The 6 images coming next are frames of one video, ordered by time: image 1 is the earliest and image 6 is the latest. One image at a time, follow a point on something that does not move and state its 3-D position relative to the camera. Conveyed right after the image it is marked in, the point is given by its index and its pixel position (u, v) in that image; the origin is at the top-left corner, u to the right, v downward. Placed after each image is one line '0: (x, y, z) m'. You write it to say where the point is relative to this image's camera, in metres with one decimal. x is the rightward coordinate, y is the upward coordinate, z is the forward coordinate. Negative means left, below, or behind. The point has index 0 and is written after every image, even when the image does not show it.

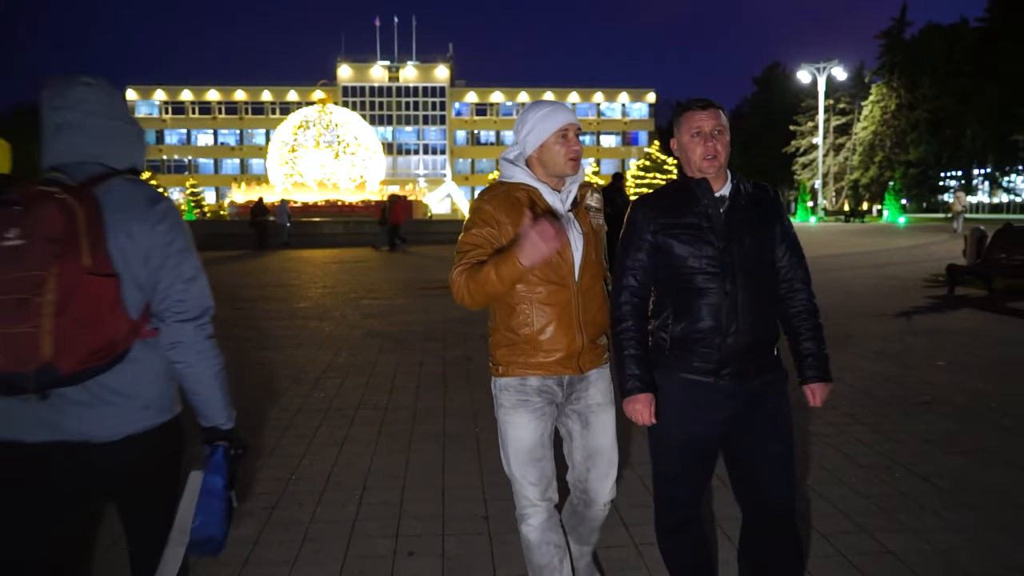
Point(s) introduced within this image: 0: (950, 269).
0: (+7.1, +0.3, +14.4) m
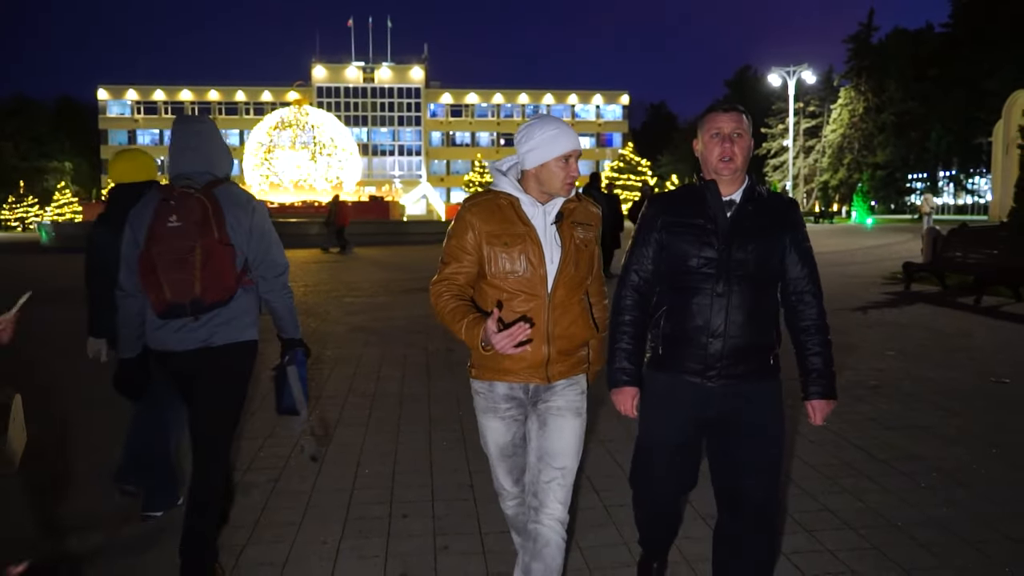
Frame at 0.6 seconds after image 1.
0: (+6.7, +0.4, +15.1) m
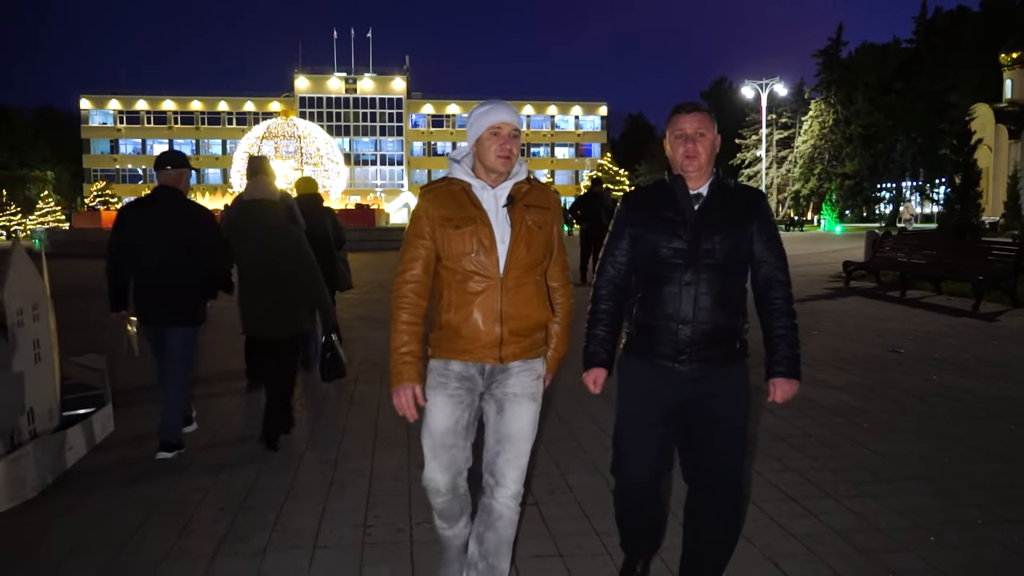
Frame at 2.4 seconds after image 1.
0: (+6.4, +0.4, +16.9) m
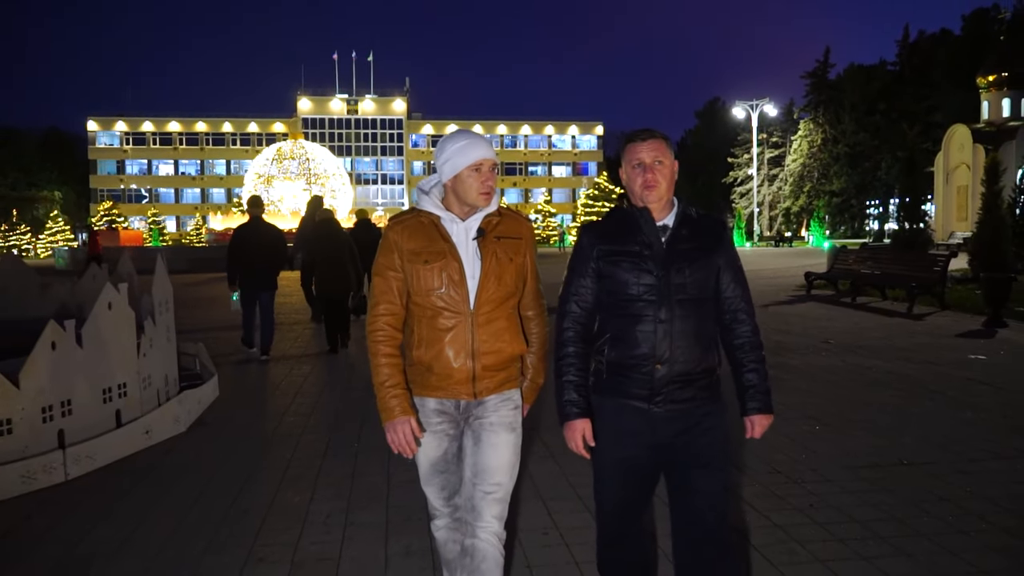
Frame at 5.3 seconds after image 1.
0: (+6.4, +0.3, +19.2) m
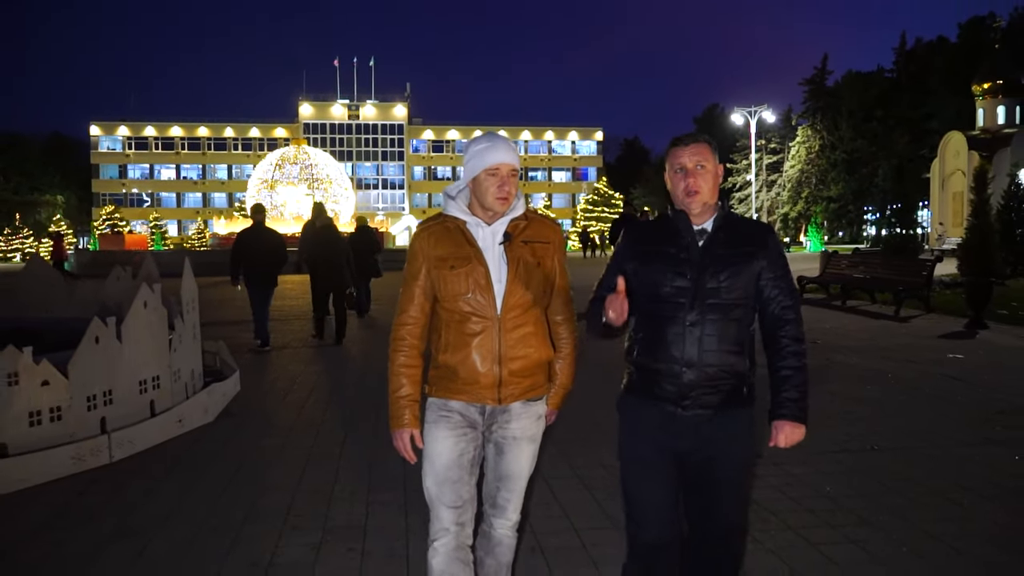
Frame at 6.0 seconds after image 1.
0: (+6.4, +0.2, +19.8) m
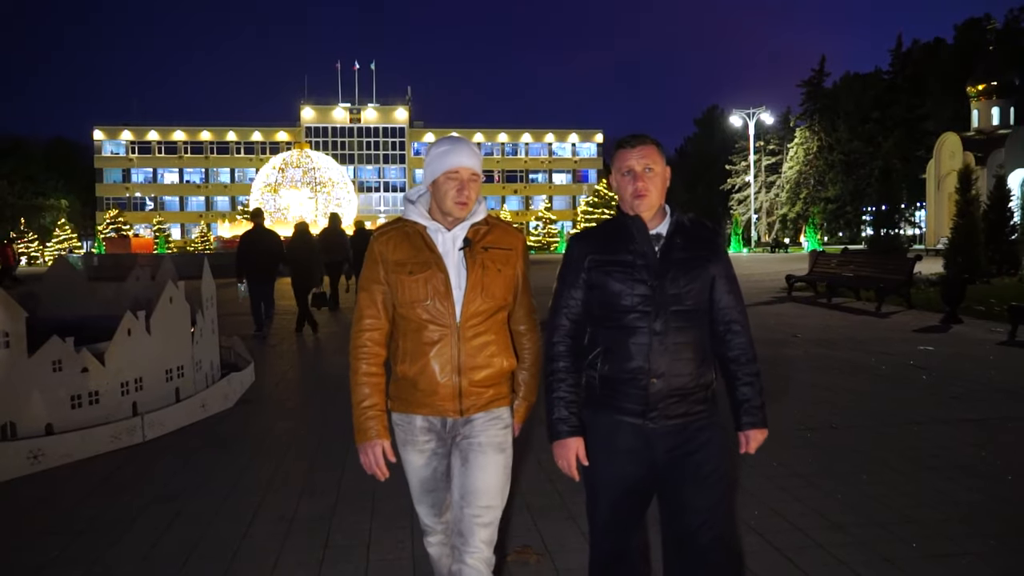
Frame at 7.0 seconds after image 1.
0: (+6.4, +0.2, +20.4) m
